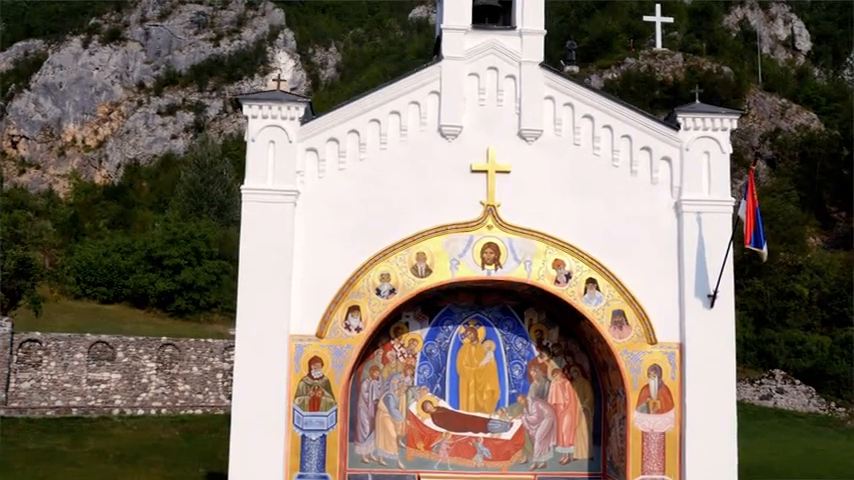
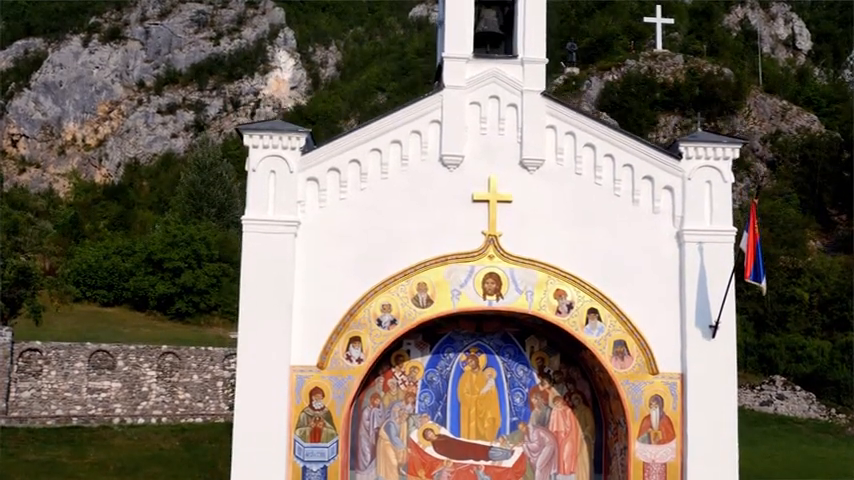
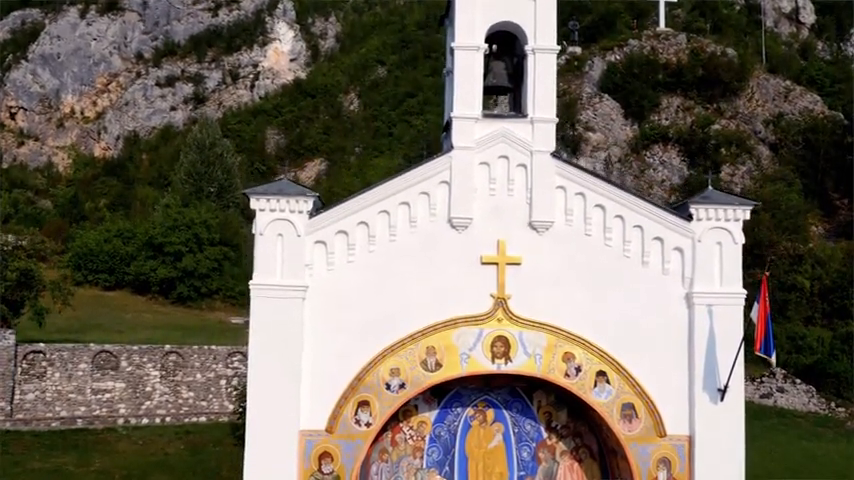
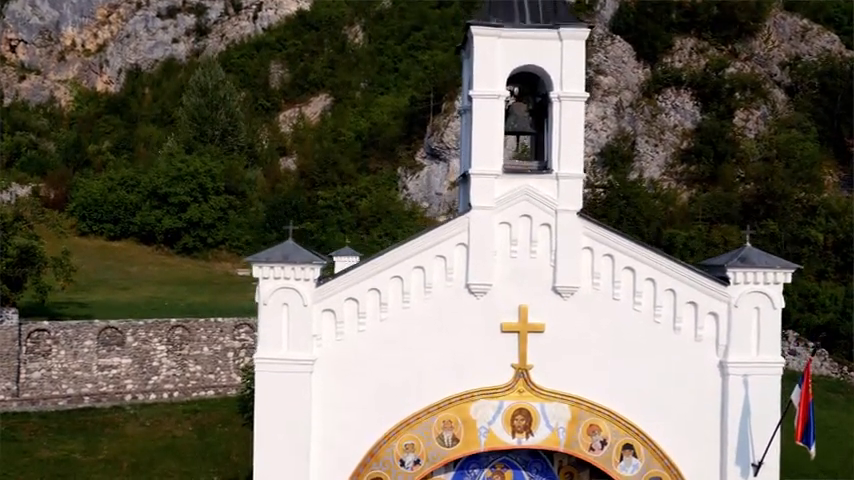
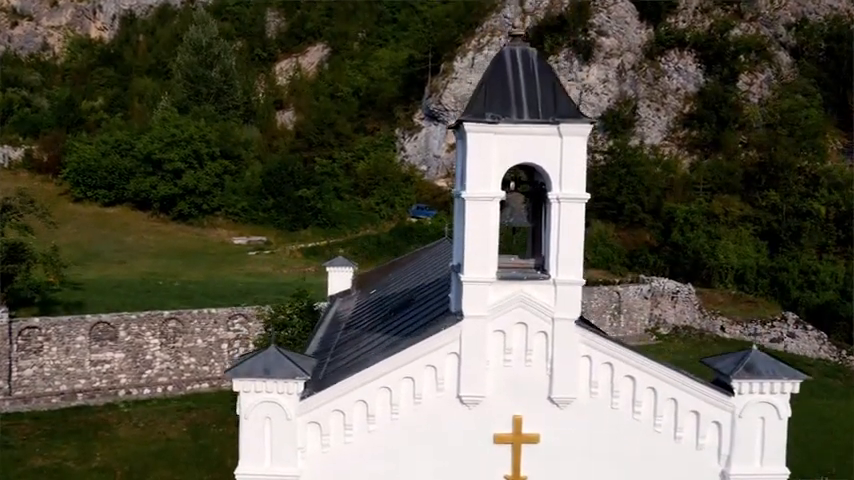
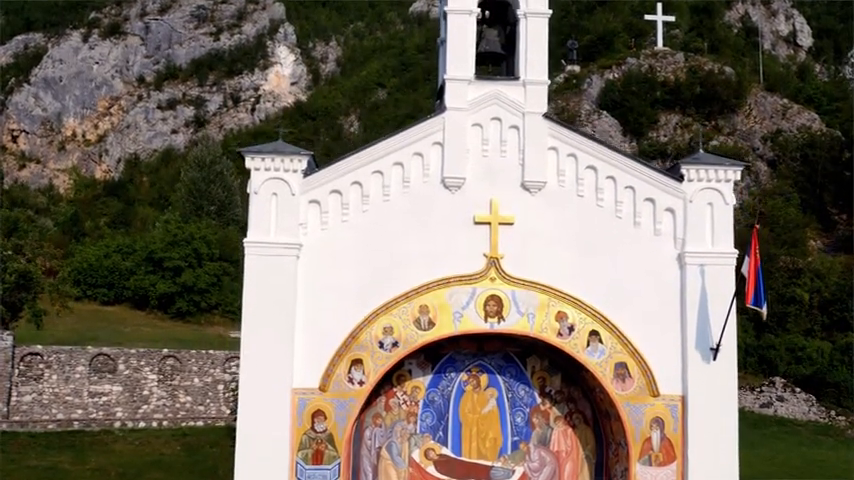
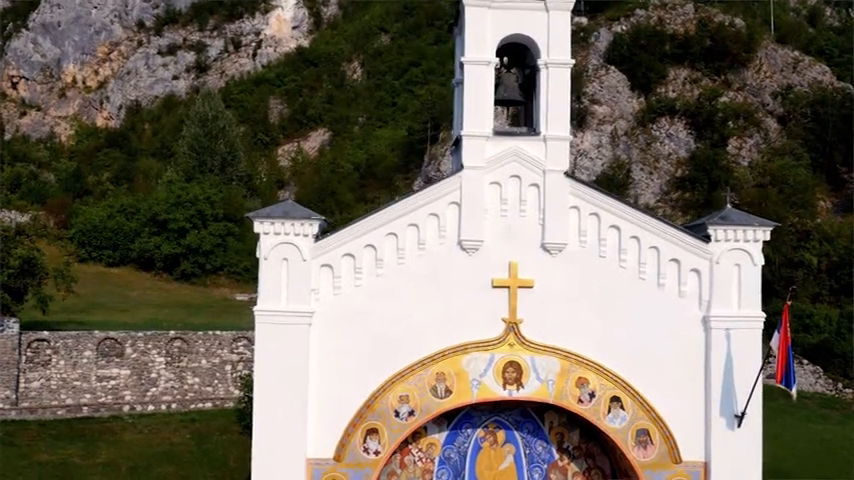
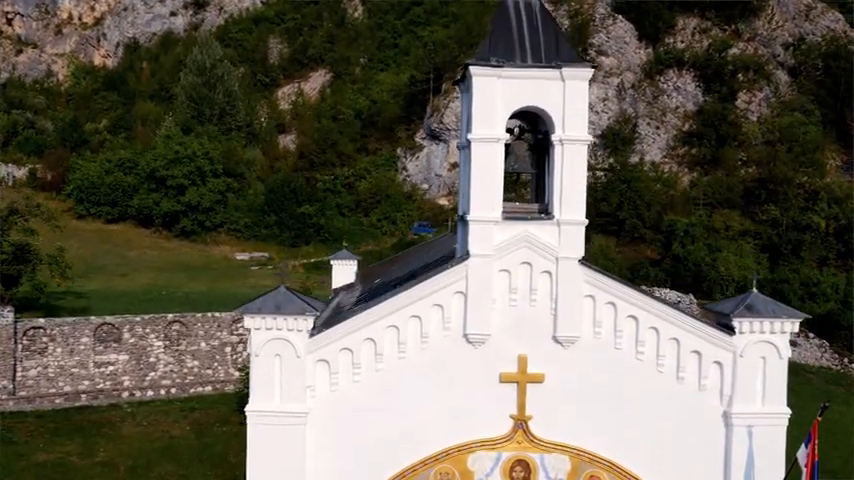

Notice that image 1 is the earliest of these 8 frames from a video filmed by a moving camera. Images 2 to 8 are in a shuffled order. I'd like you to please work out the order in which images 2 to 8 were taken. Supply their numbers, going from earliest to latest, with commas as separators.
2, 6, 3, 7, 4, 8, 5
